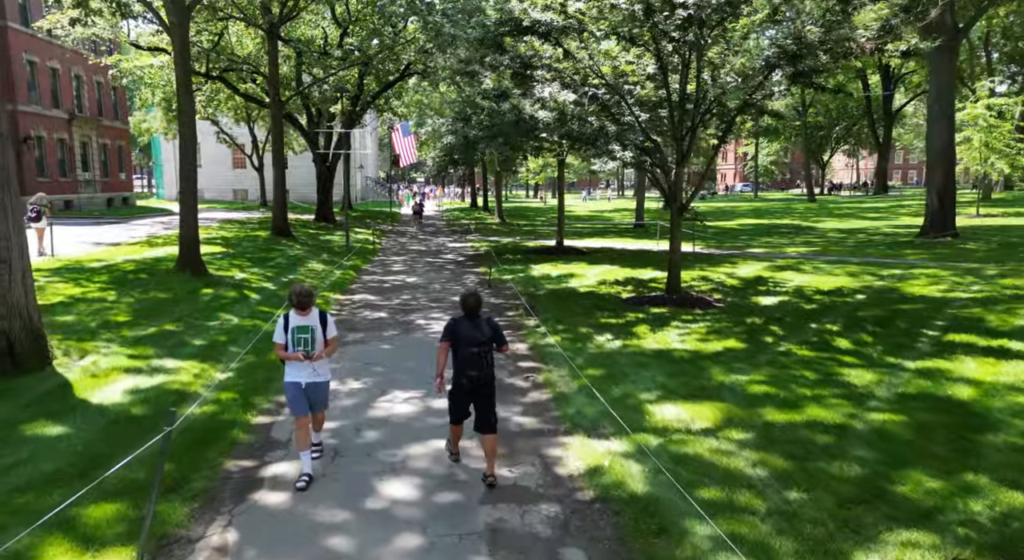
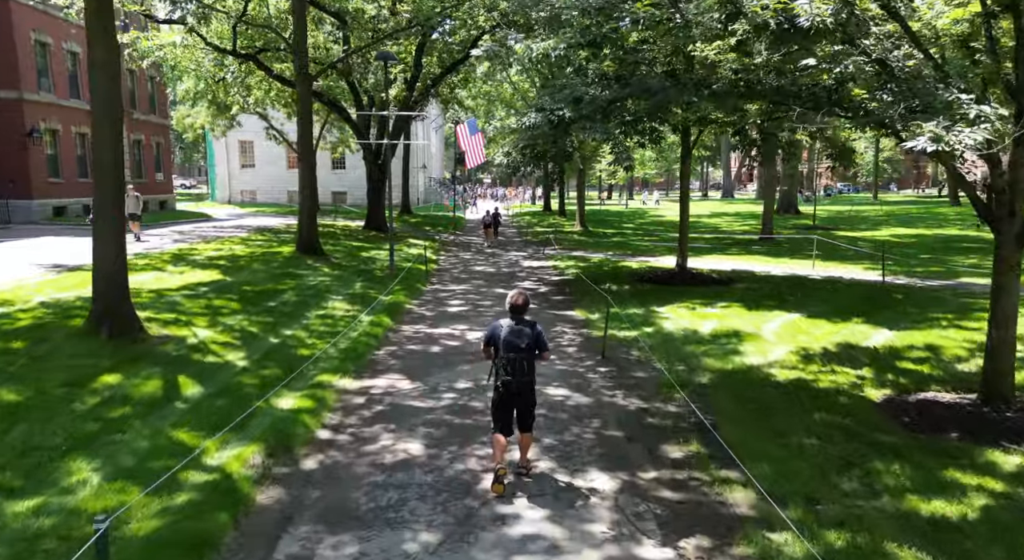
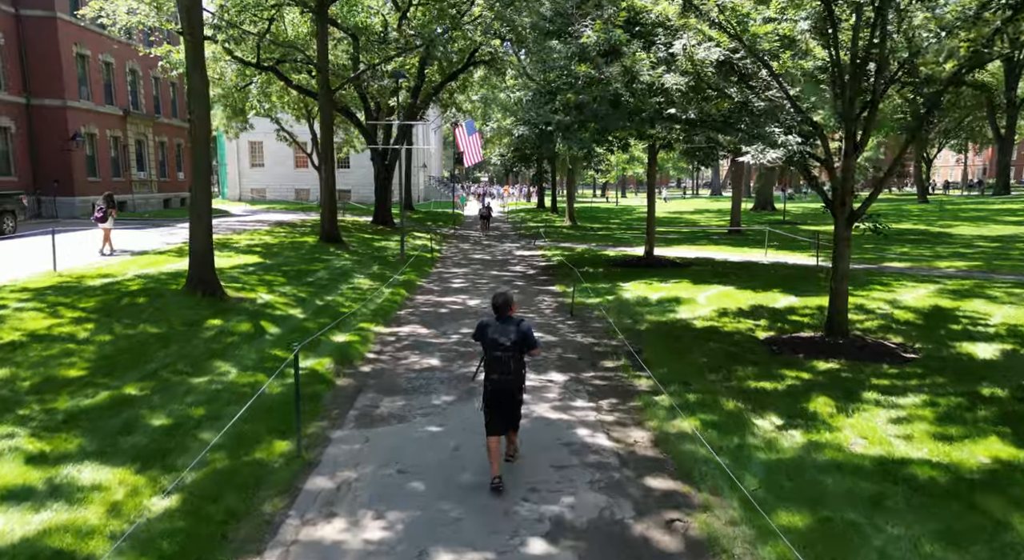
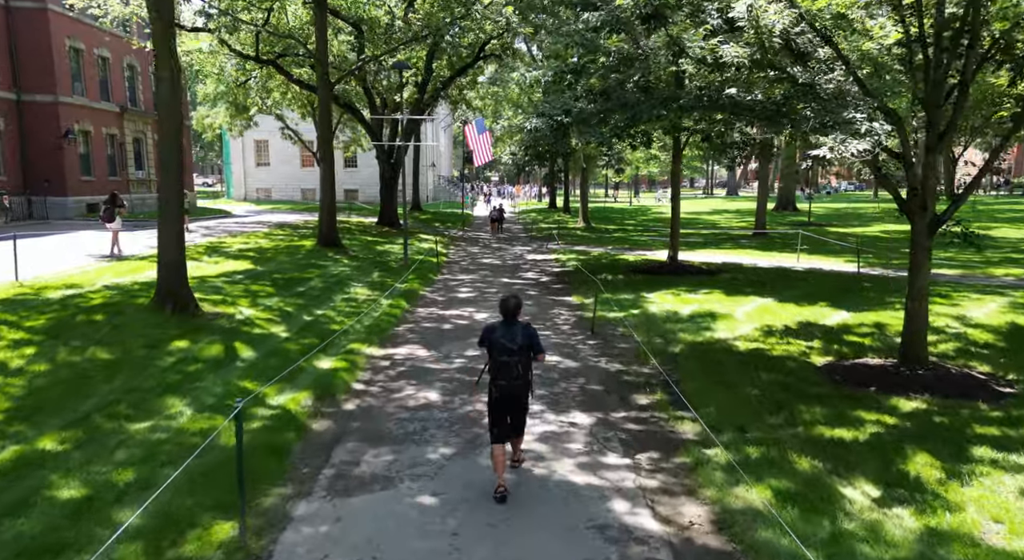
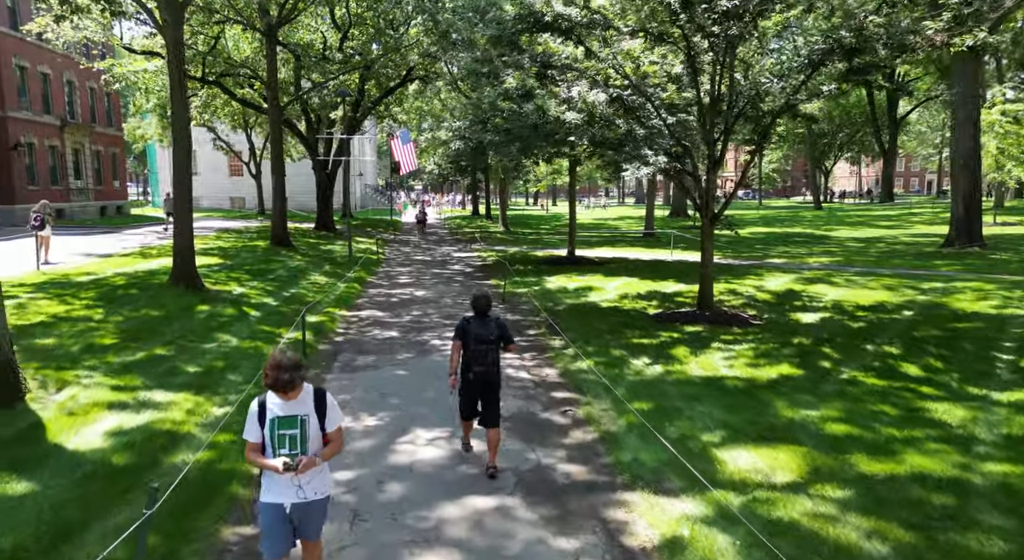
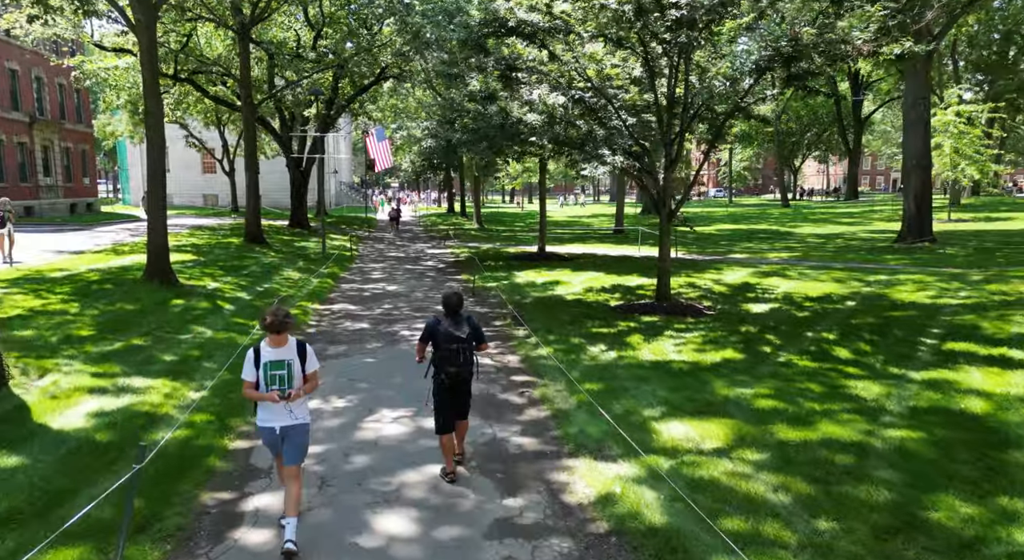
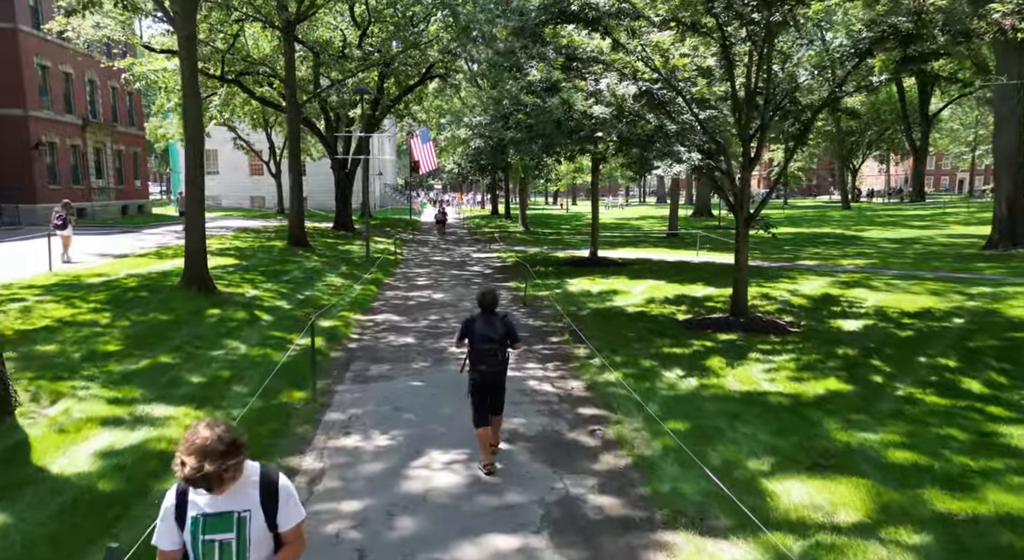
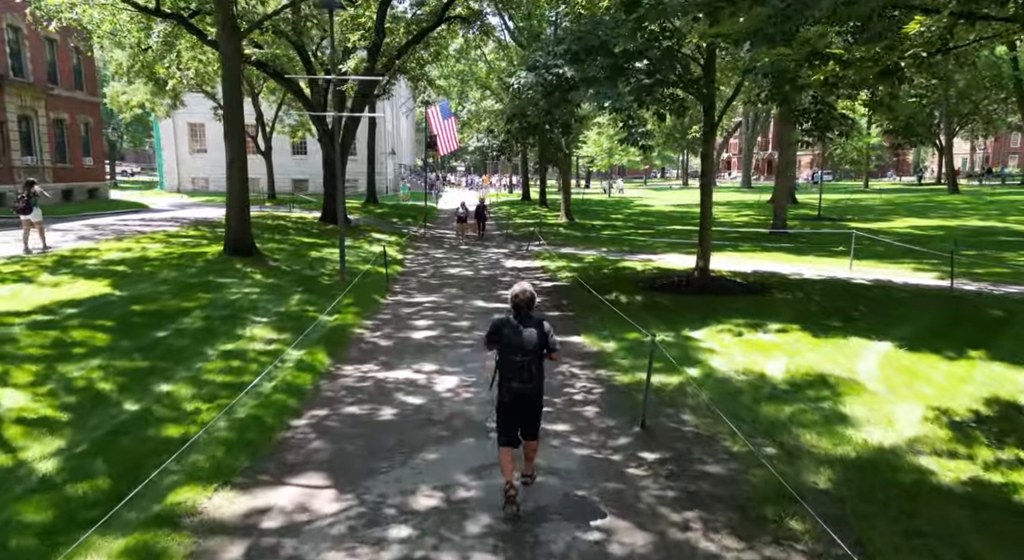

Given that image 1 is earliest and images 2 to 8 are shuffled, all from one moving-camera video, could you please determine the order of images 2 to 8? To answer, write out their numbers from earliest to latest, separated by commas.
6, 5, 7, 3, 4, 2, 8
